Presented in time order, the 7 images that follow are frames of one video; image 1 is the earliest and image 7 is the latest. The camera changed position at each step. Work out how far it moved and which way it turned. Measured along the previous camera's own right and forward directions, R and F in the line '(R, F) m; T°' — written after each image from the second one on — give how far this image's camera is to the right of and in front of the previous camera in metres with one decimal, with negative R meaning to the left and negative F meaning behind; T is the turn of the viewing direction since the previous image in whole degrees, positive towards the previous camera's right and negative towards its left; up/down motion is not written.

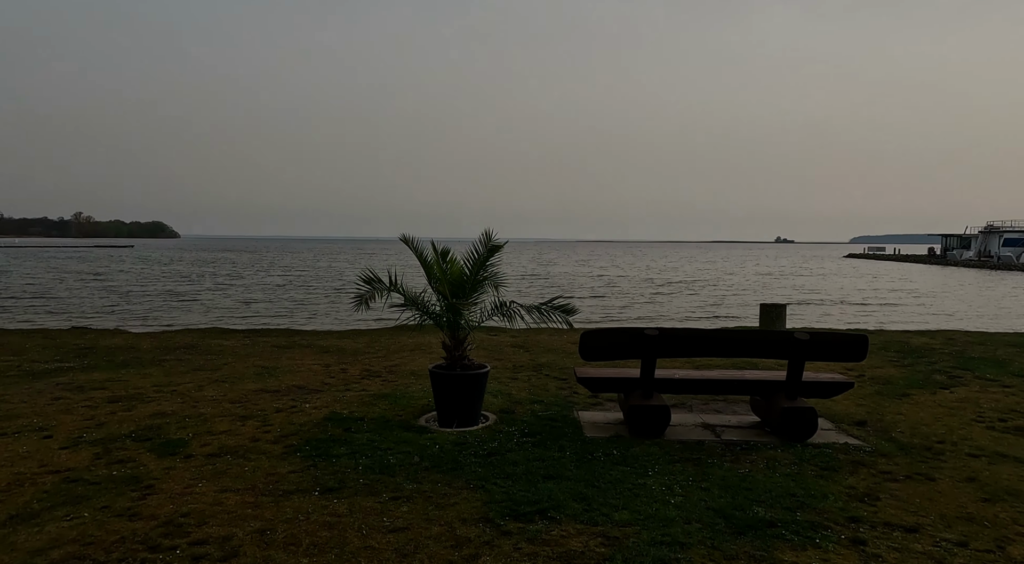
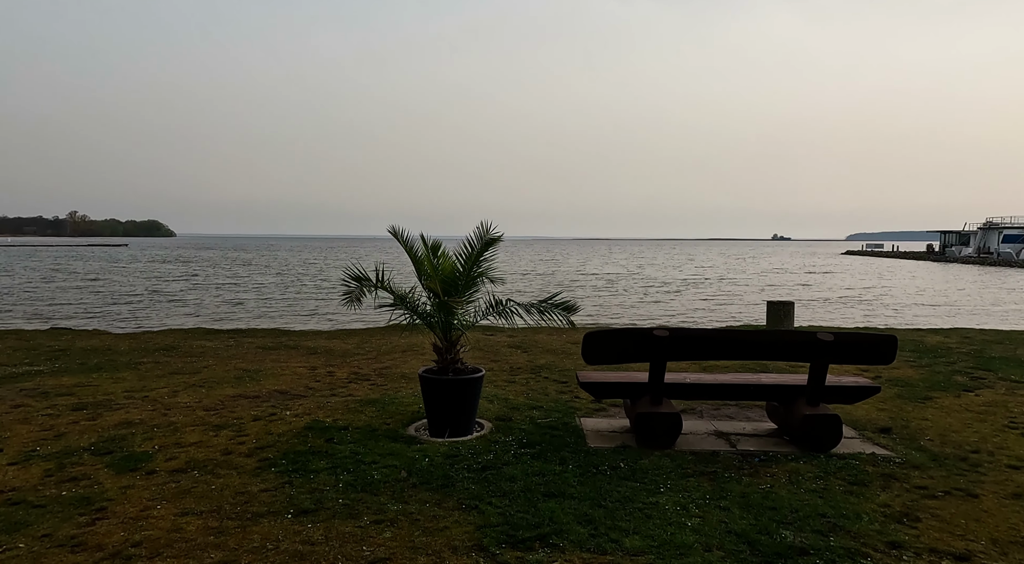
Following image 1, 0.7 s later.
(0.0, +0.6) m; 0°
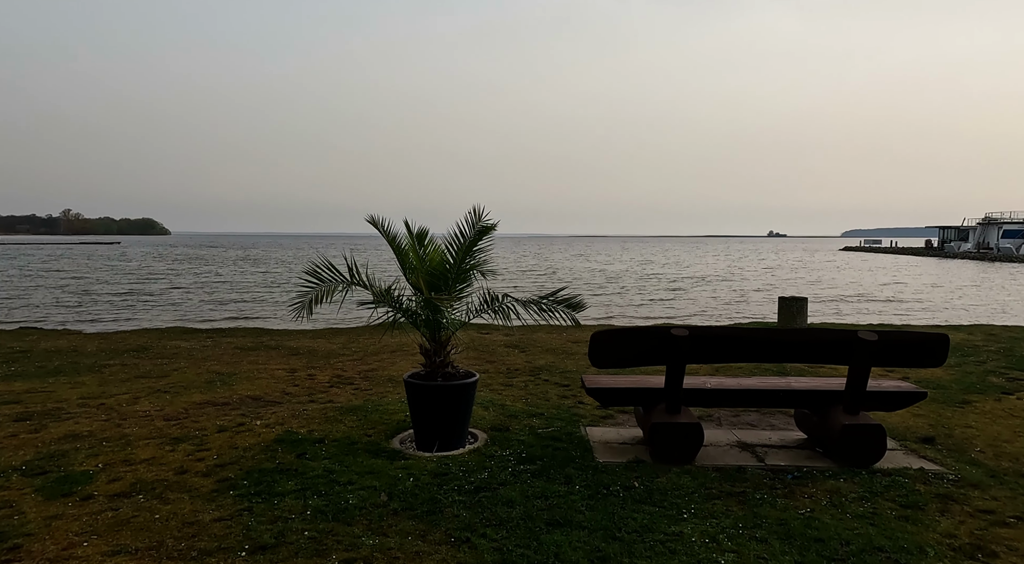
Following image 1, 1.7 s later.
(0.0, +0.8) m; 0°
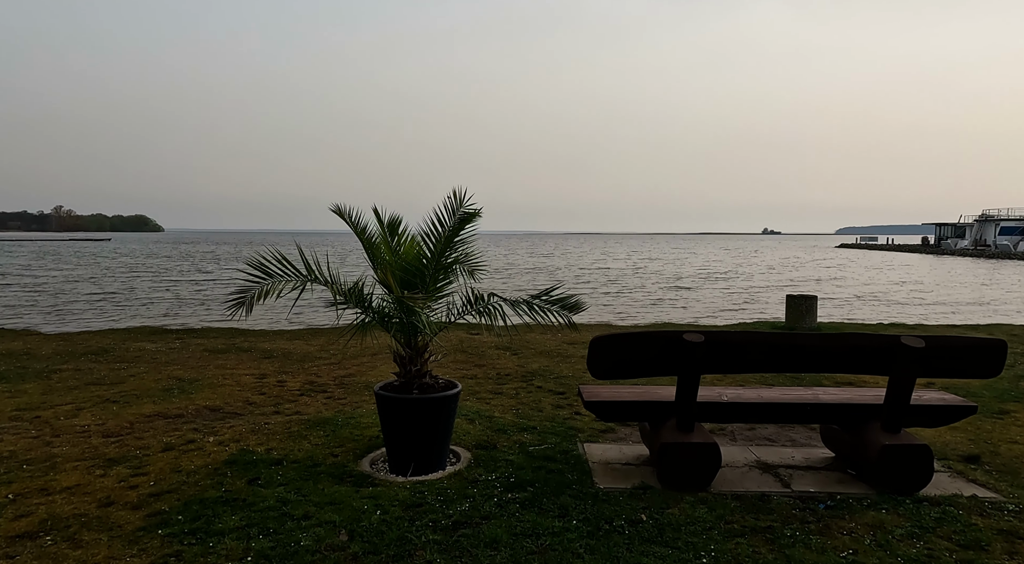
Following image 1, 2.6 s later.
(+0.1, +0.8) m; 0°
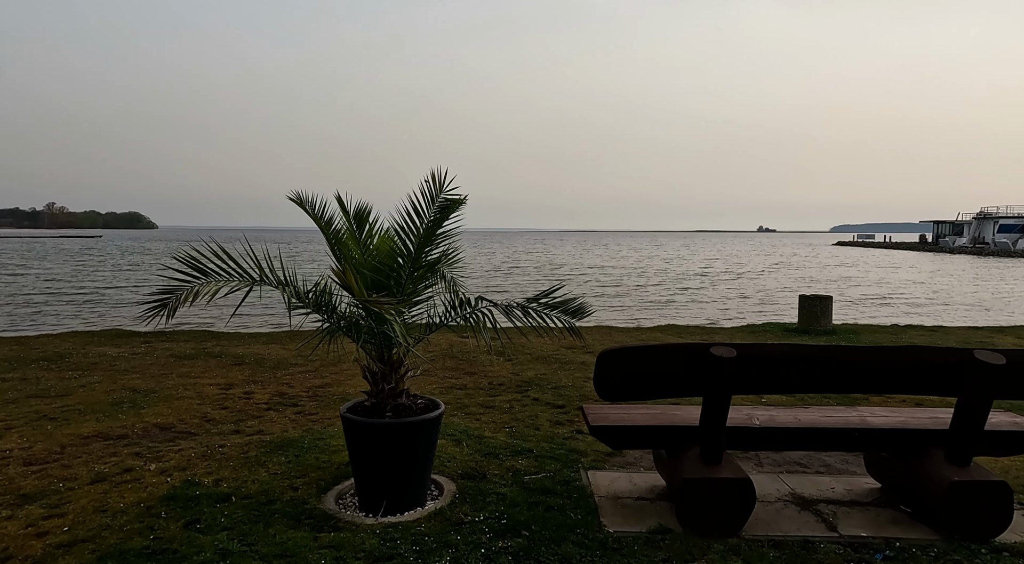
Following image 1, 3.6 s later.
(0.0, +0.8) m; 0°
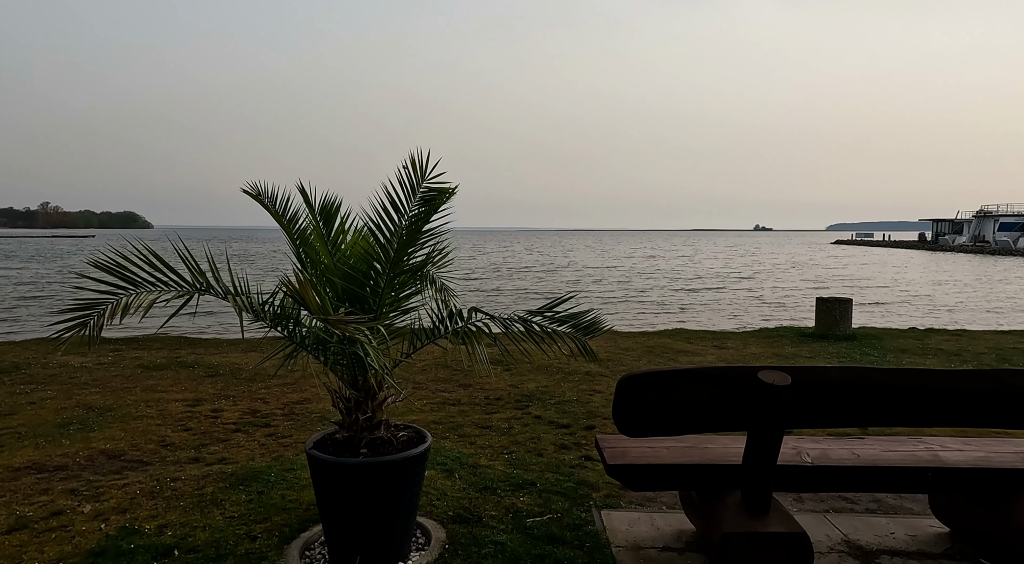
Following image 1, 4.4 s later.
(0.0, +0.8) m; 0°
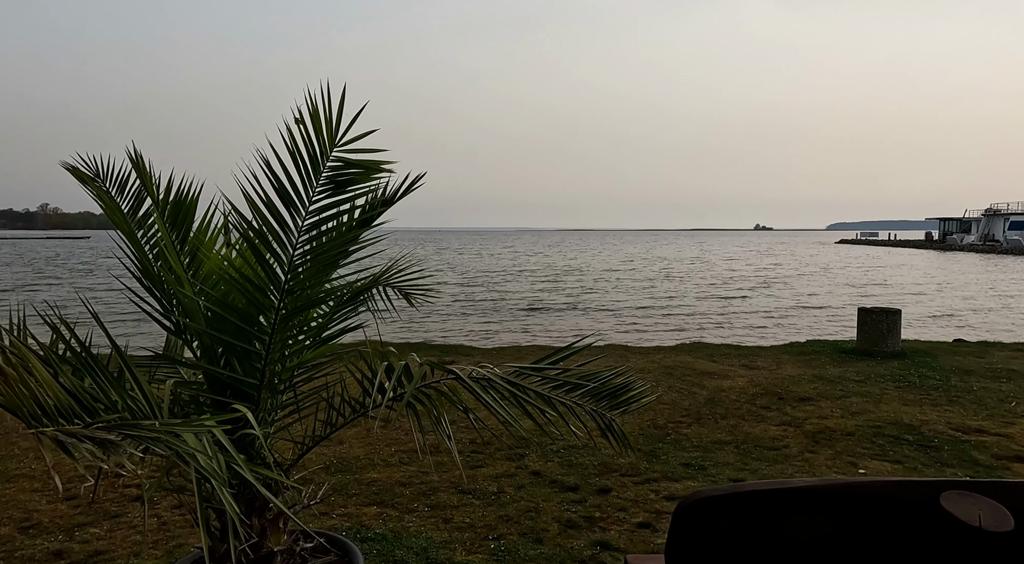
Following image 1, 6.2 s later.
(+0.1, +1.5) m; 0°
